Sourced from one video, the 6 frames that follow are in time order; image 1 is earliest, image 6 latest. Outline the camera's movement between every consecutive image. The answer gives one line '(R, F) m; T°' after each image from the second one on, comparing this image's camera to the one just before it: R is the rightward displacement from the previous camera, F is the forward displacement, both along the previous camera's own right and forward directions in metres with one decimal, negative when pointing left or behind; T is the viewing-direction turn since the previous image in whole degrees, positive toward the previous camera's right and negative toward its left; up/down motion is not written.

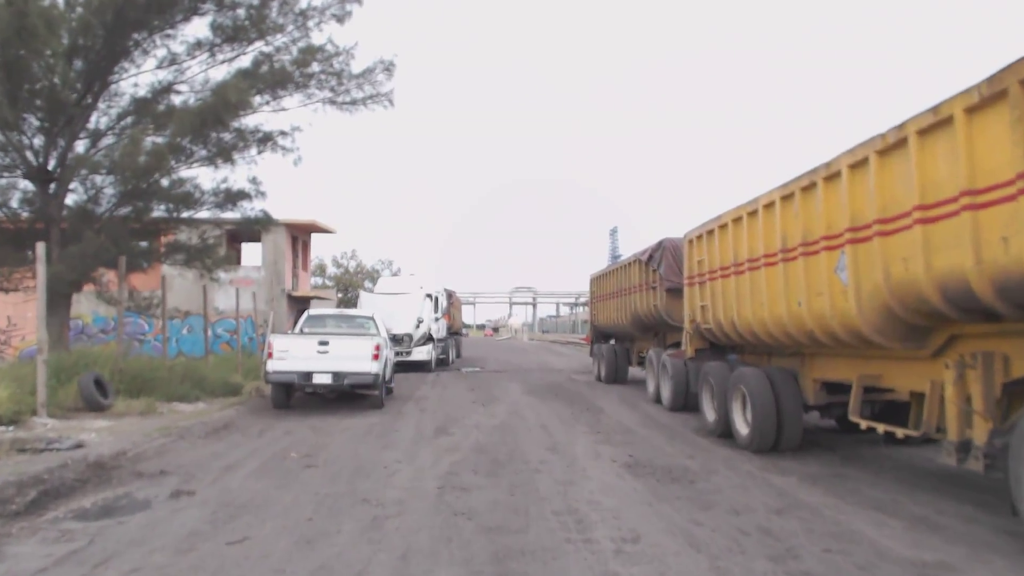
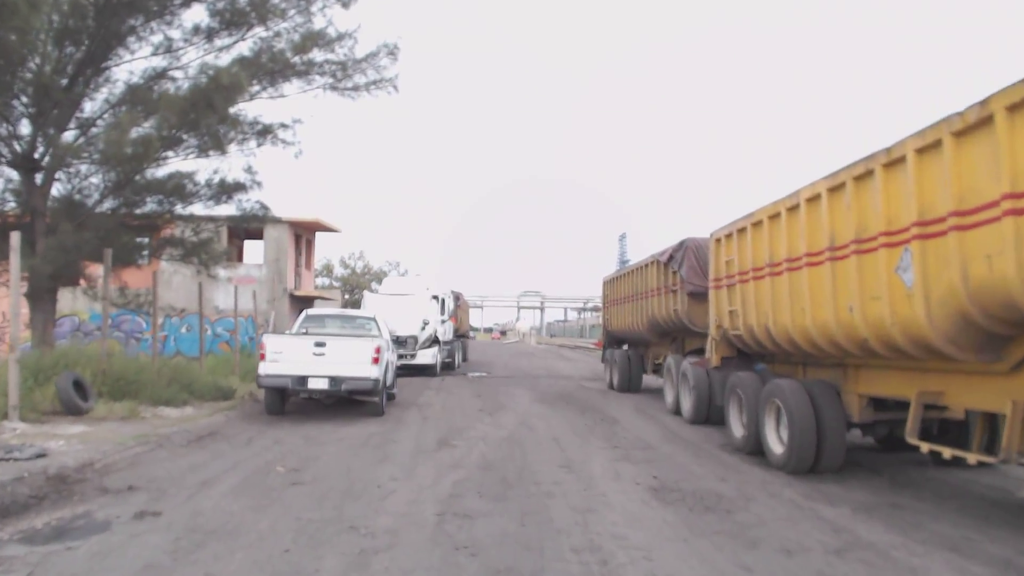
(-0.1, +1.1) m; -1°
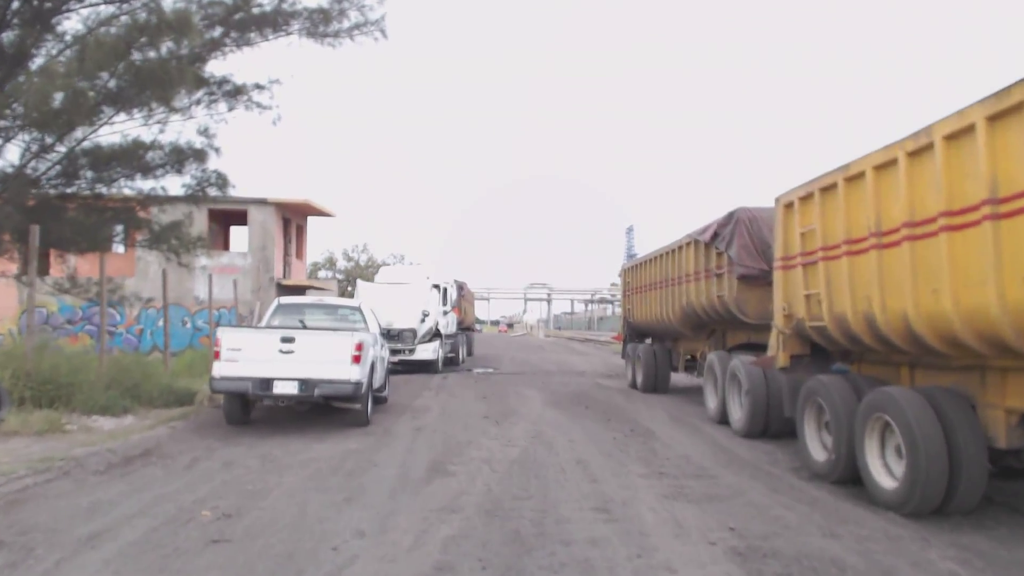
(-0.1, +2.7) m; -1°
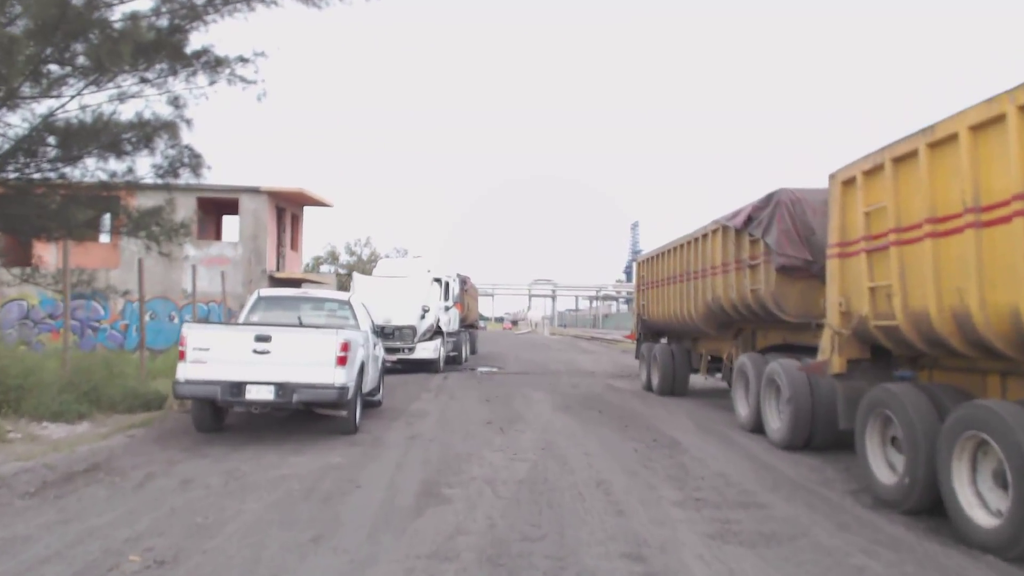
(0.0, +1.5) m; 0°
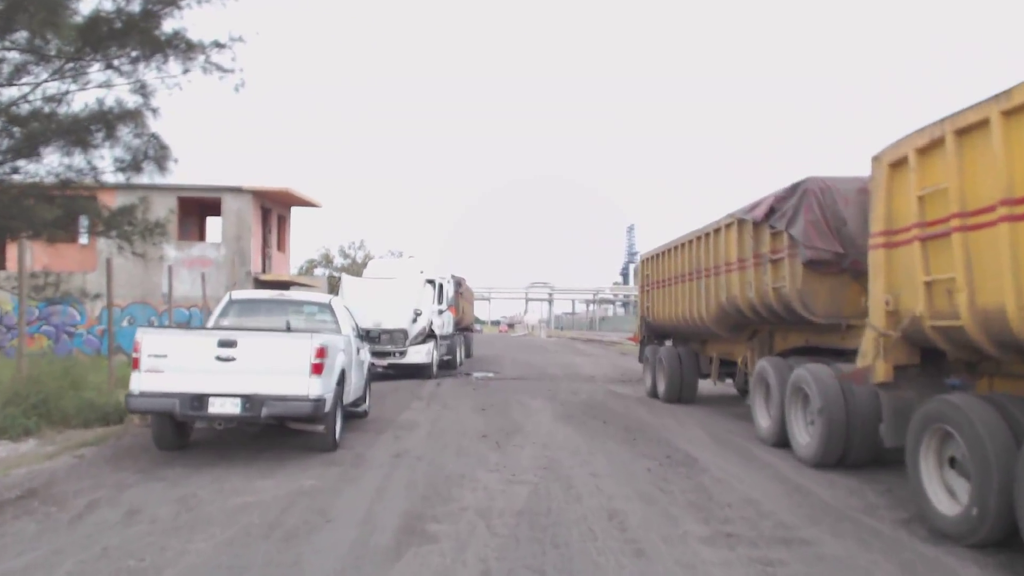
(0.0, +1.1) m; 0°
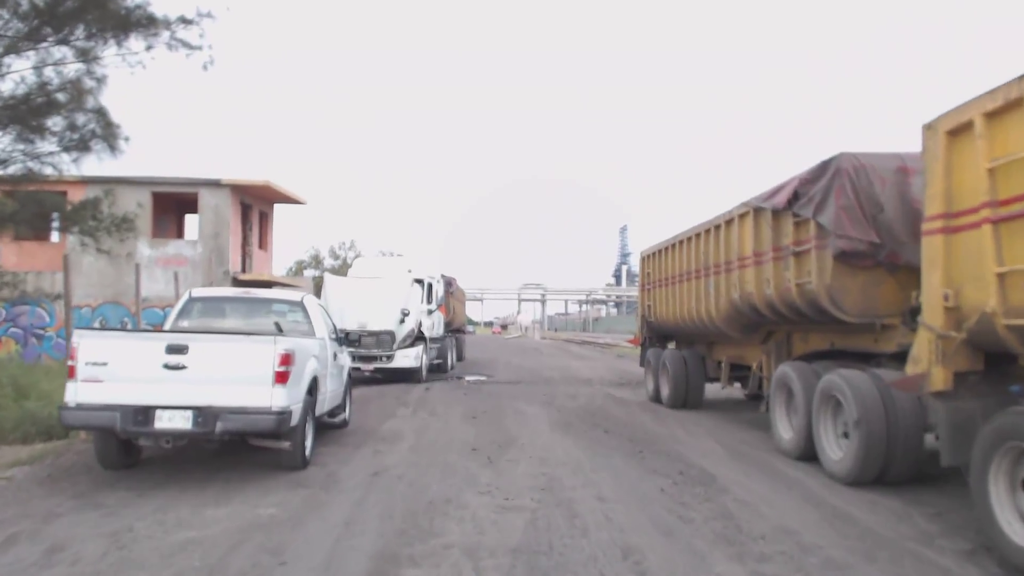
(0.0, +1.1) m; +1°
